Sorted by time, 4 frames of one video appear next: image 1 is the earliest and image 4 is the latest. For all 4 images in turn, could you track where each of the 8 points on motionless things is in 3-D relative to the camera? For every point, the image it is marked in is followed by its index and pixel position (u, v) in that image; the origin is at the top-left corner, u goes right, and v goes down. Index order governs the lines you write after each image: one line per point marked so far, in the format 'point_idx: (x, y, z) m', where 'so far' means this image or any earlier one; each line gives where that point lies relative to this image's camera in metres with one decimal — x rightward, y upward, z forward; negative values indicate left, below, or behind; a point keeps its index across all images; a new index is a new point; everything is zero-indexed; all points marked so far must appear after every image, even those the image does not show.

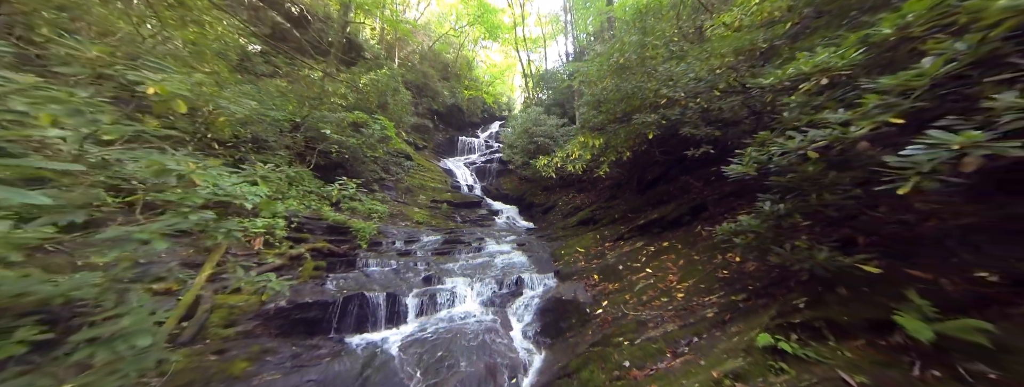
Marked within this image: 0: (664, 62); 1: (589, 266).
0: (+3.7, +3.2, +5.6) m
1: (+2.0, -1.9, +6.0) m
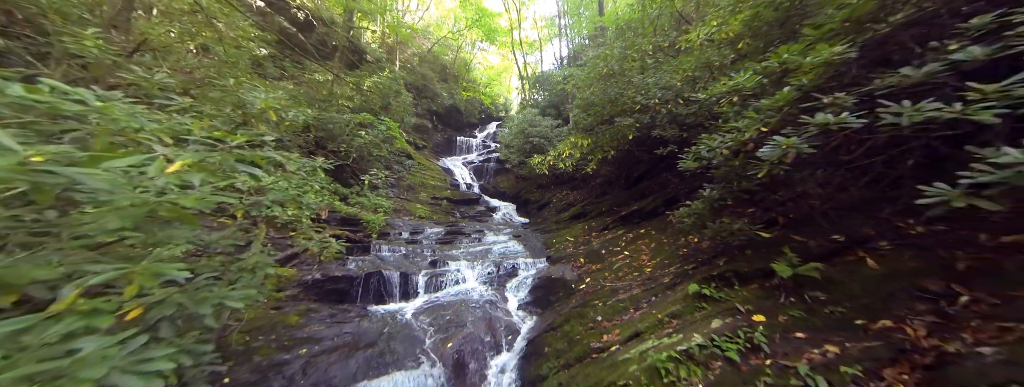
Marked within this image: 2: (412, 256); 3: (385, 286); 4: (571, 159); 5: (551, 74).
0: (+3.6, +3.4, +6.5) m
1: (+1.9, -1.7, +6.9) m
2: (-2.9, -1.8, +6.8) m
3: (-2.9, -2.1, +5.3) m
4: (+2.1, +1.3, +8.5) m
5: (+3.0, +9.2, +17.8) m
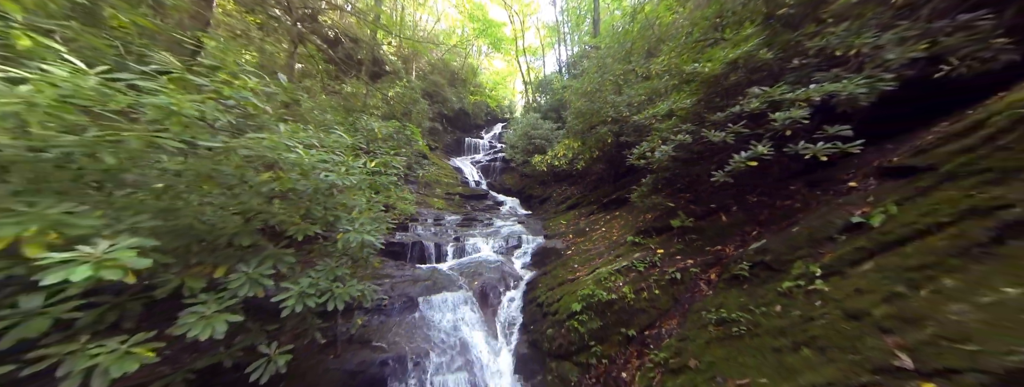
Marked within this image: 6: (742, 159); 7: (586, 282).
0: (+3.7, +3.7, +8.3) m
1: (+2.1, -1.4, +8.8) m
2: (-2.7, -1.5, +8.7) m
3: (-2.8, -1.8, +7.3) m
4: (+2.3, +1.6, +10.3) m
5: (+3.3, +9.6, +19.5) m
6: (+3.0, +0.5, +3.1) m
7: (+1.4, -1.7, +4.4) m
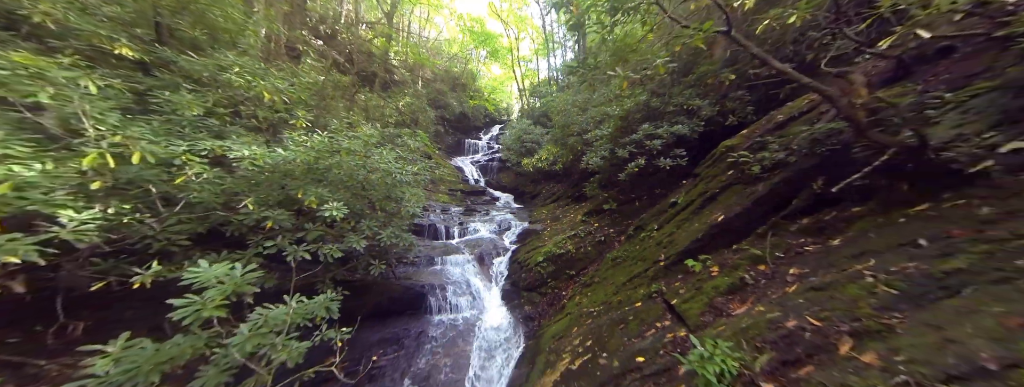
0: (+3.4, +3.9, +10.4) m
1: (+1.7, -1.2, +10.9) m
2: (-3.1, -1.3, +10.9) m
3: (-3.1, -1.6, +9.4) m
4: (+2.0, +1.8, +12.5) m
5: (+2.9, +9.9, +21.6) m
6: (+2.7, +0.6, +5.2) m
7: (+1.1, -1.5, +6.5) m
